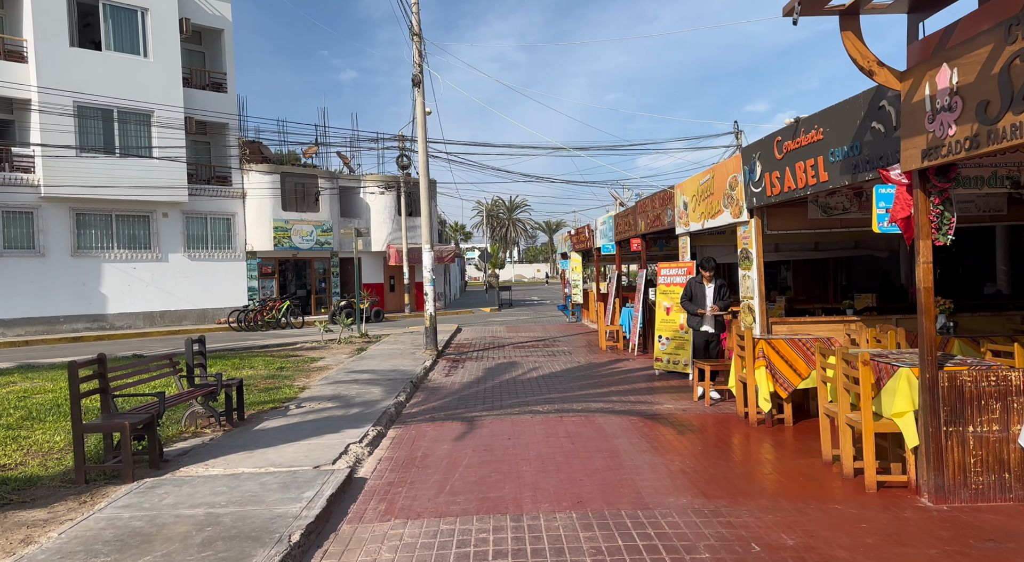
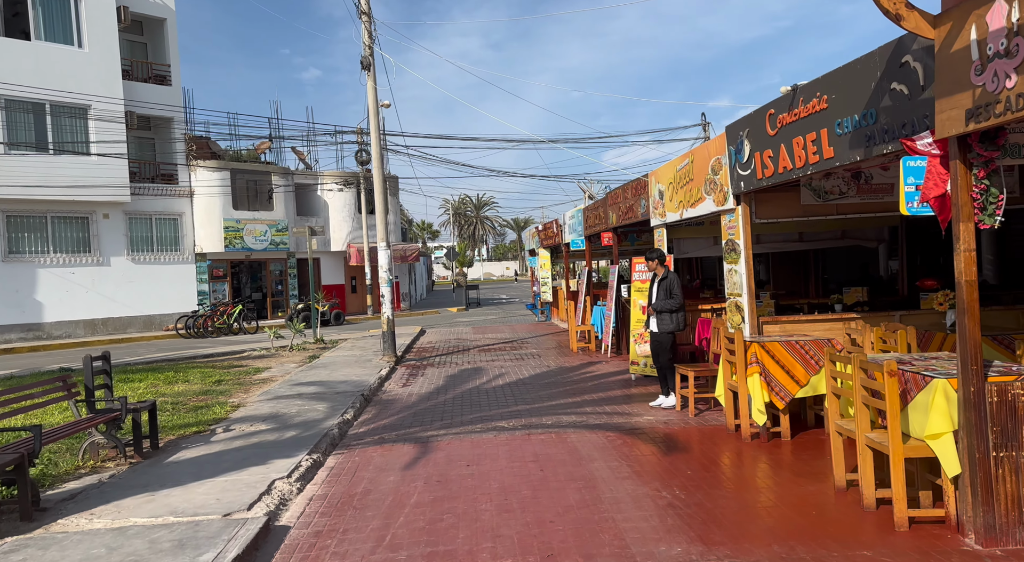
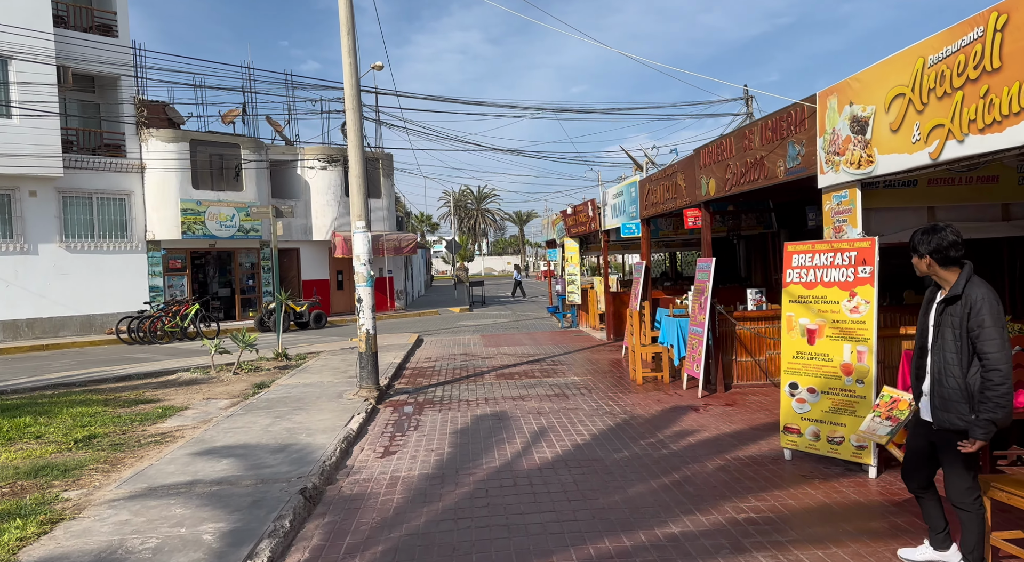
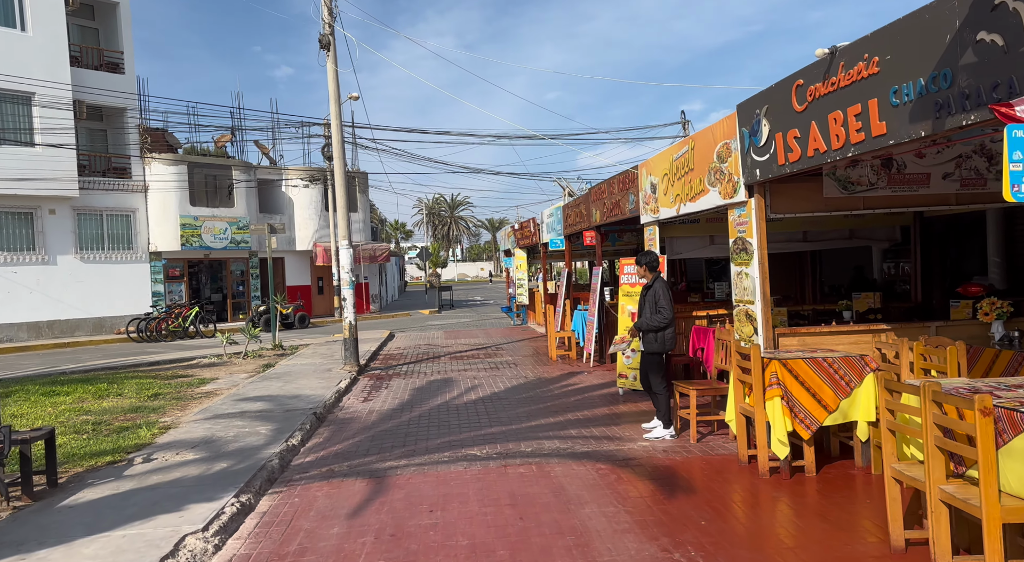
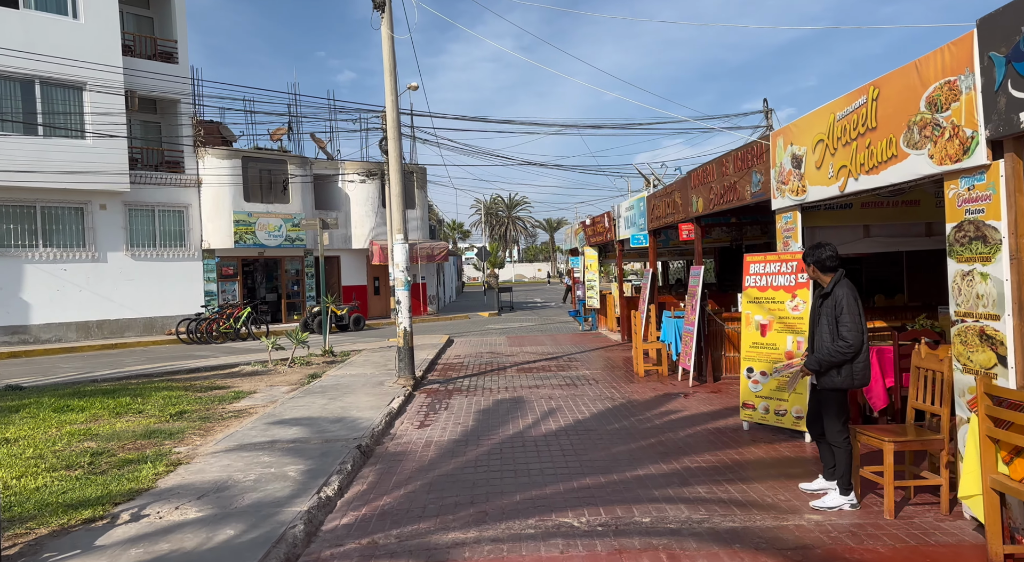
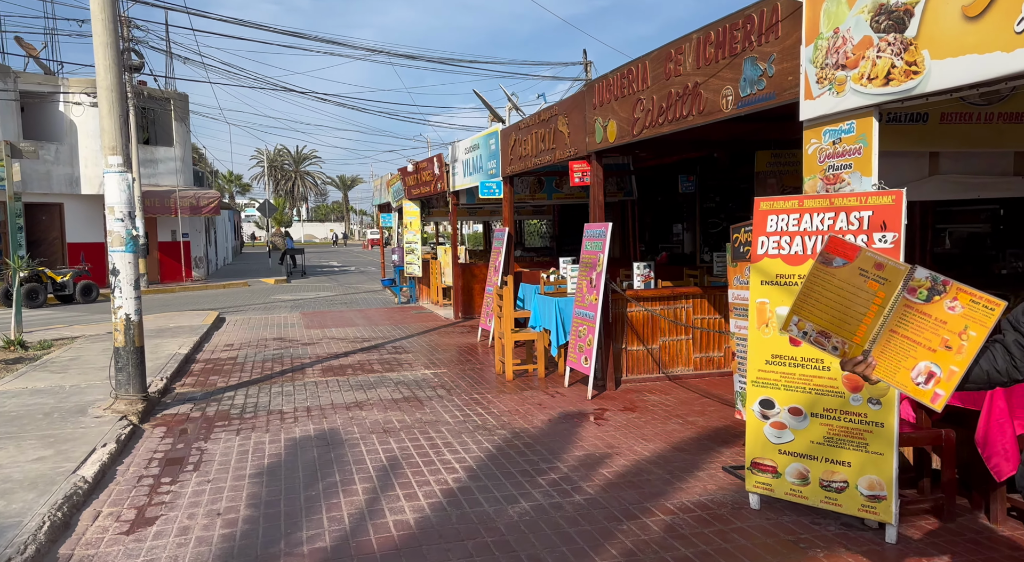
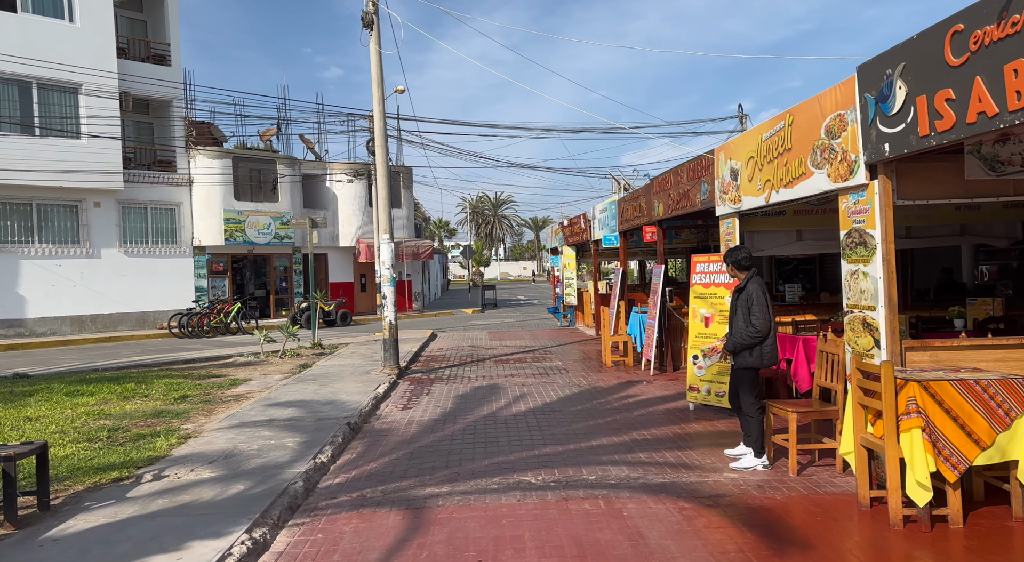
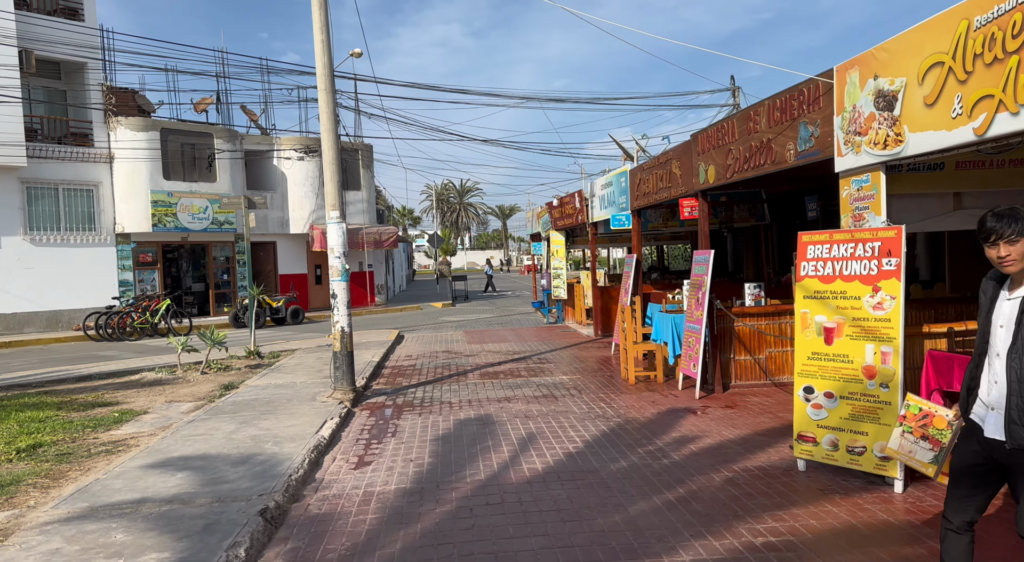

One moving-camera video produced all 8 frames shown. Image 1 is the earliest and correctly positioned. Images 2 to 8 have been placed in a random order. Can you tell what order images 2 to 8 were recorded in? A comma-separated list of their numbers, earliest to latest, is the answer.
2, 4, 7, 5, 3, 8, 6
